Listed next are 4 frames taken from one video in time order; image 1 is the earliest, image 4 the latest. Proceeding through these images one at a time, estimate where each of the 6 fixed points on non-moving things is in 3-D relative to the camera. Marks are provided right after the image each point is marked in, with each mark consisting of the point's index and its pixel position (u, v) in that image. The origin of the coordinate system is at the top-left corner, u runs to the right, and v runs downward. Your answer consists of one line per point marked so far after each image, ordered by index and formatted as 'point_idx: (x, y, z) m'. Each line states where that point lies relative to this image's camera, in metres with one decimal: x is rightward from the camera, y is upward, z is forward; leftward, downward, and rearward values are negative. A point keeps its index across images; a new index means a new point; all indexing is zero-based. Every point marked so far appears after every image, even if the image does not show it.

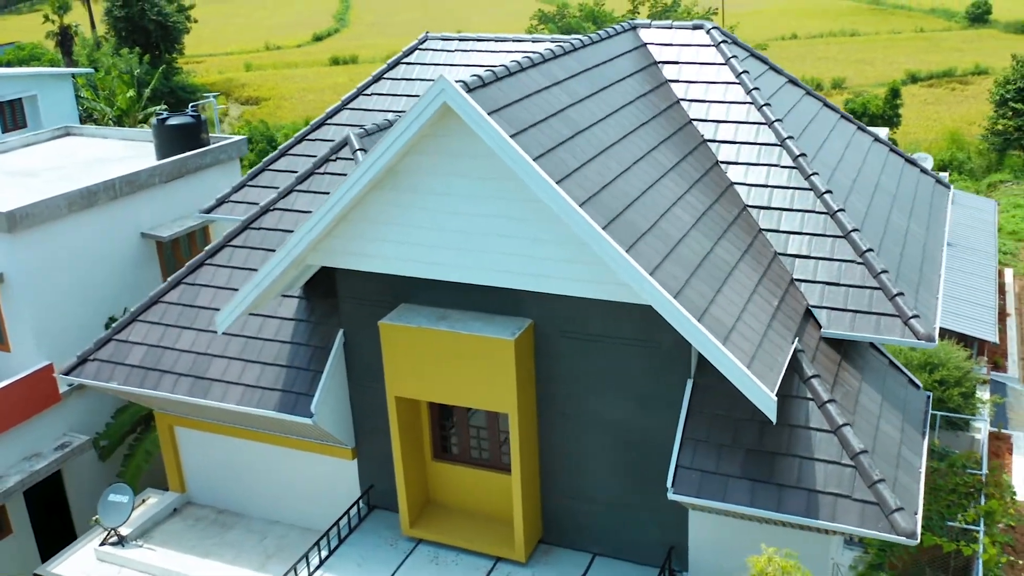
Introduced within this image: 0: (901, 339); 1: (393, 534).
0: (+4.3, -0.6, +10.1) m
1: (-1.6, -3.3, +12.4) m
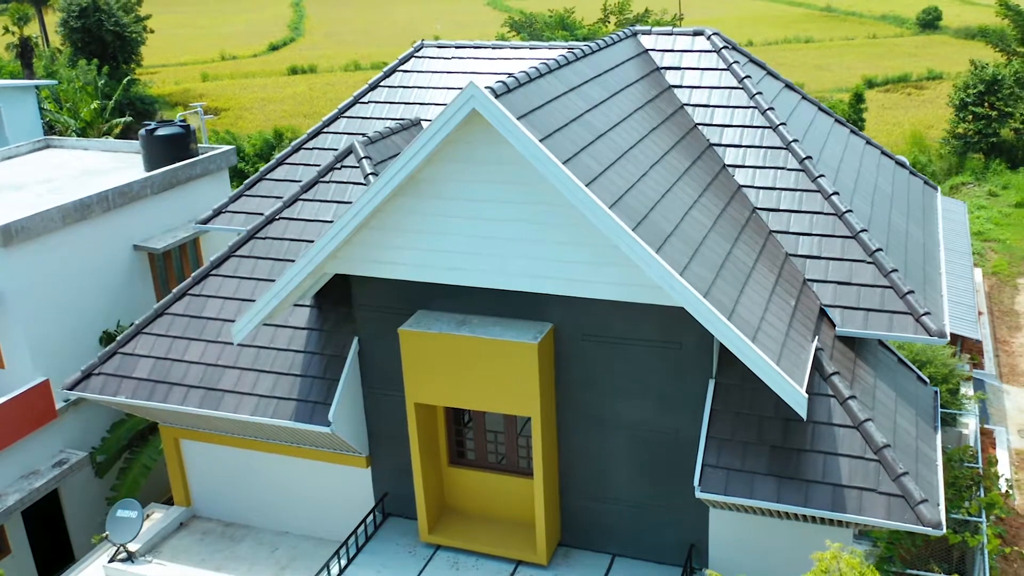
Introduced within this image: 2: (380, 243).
0: (+4.5, -0.5, +10.4) m
1: (-1.4, -3.4, +12.4) m
2: (-1.5, +0.5, +10.5) m
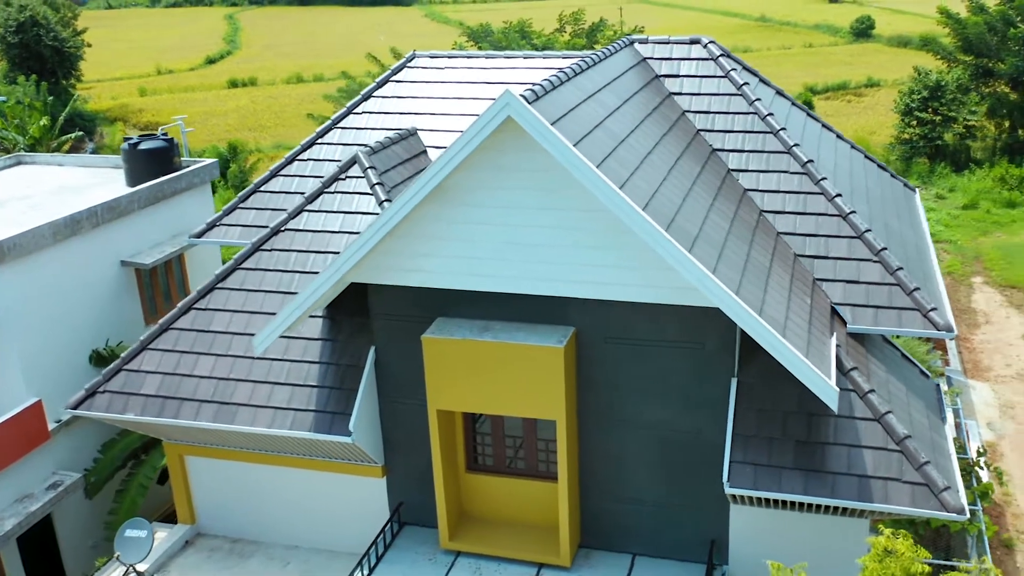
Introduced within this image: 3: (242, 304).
0: (+4.8, -0.5, +10.8) m
1: (-1.1, -3.5, +12.4) m
2: (-1.2, +0.4, +10.5) m
3: (-3.9, -0.2, +13.2) m
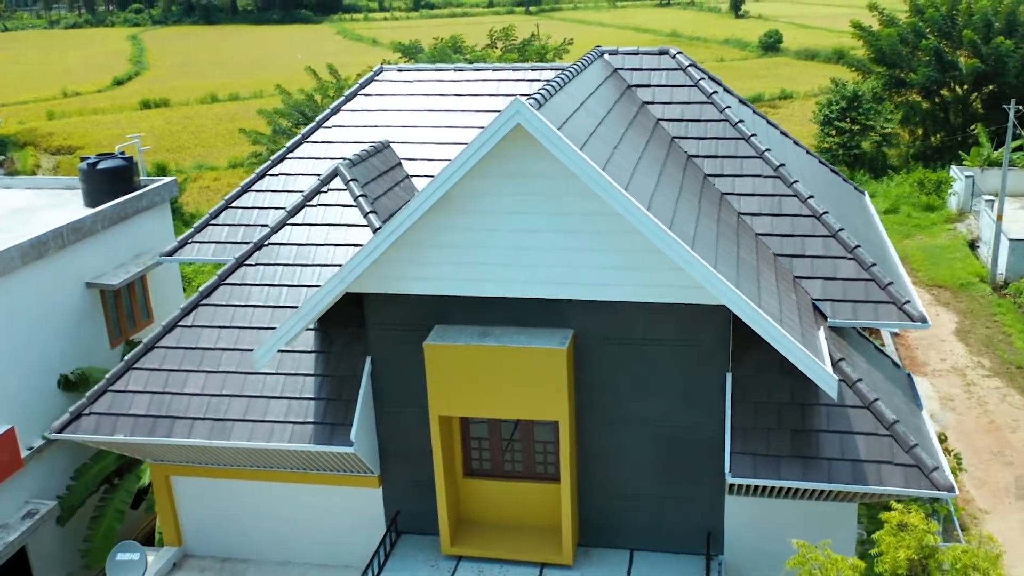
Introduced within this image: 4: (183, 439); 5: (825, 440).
0: (+4.8, -0.4, +11.4) m
1: (-1.1, -3.7, +12.5) m
2: (-1.2, +0.3, +10.7) m
3: (-4.1, -0.5, +13.1) m
4: (-4.3, -2.0, +12.0) m
5: (+3.6, -1.8, +10.7) m
